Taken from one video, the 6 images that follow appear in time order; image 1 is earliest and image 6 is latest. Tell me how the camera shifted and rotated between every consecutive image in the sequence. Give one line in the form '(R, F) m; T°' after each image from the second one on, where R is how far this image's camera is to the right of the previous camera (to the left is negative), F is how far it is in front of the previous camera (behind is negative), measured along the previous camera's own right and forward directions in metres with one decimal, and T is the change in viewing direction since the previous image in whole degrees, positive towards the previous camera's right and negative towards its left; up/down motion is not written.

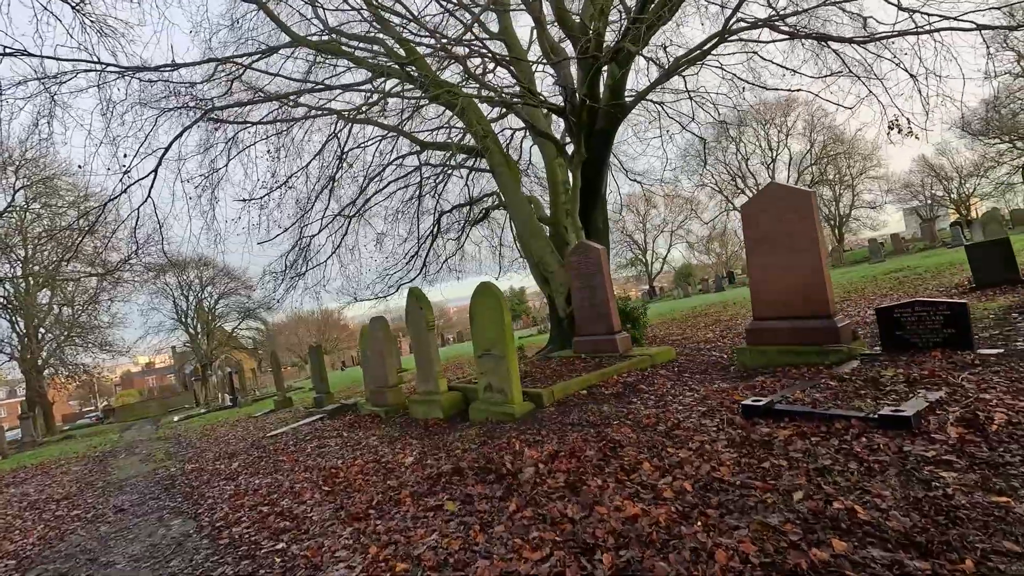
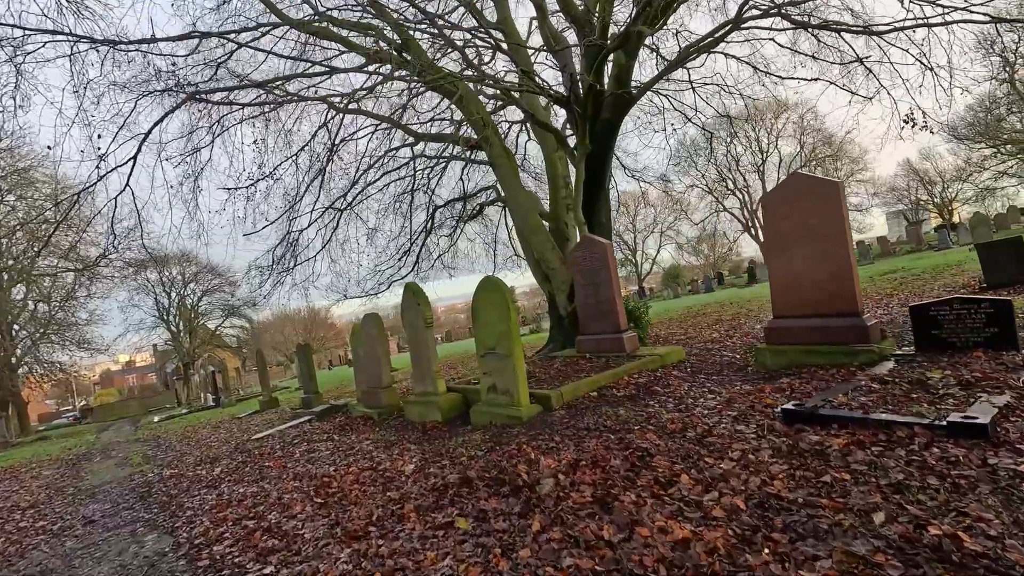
(-0.3, +0.5) m; +1°
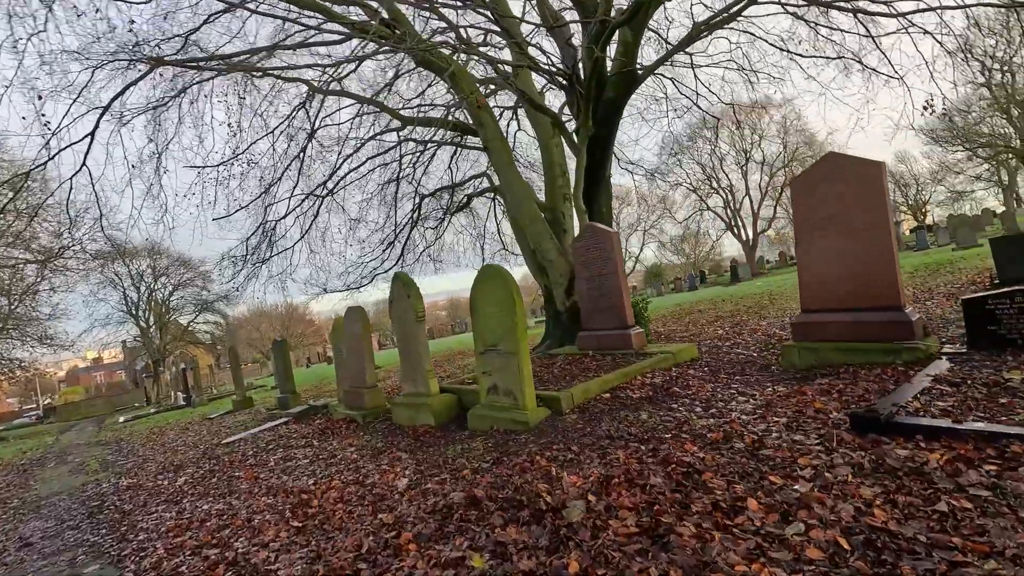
(-0.3, +0.8) m; +2°
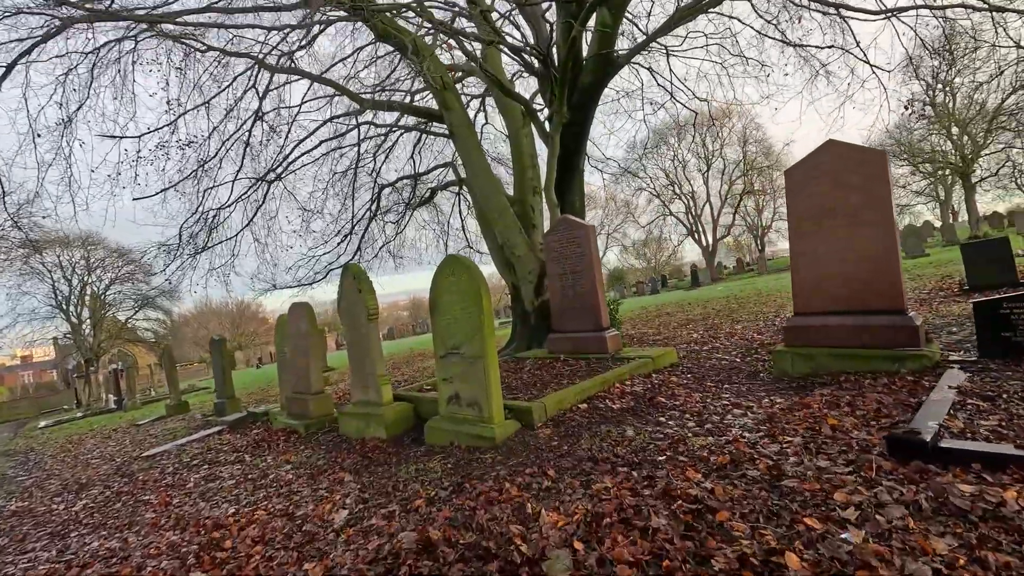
(0.0, +0.8) m; +4°
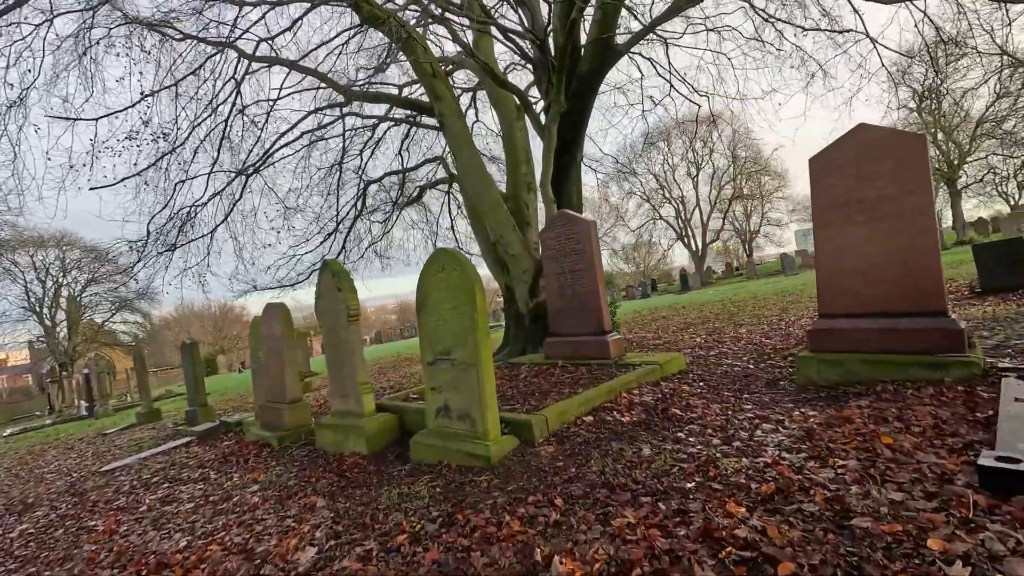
(-0.1, +0.6) m; +1°
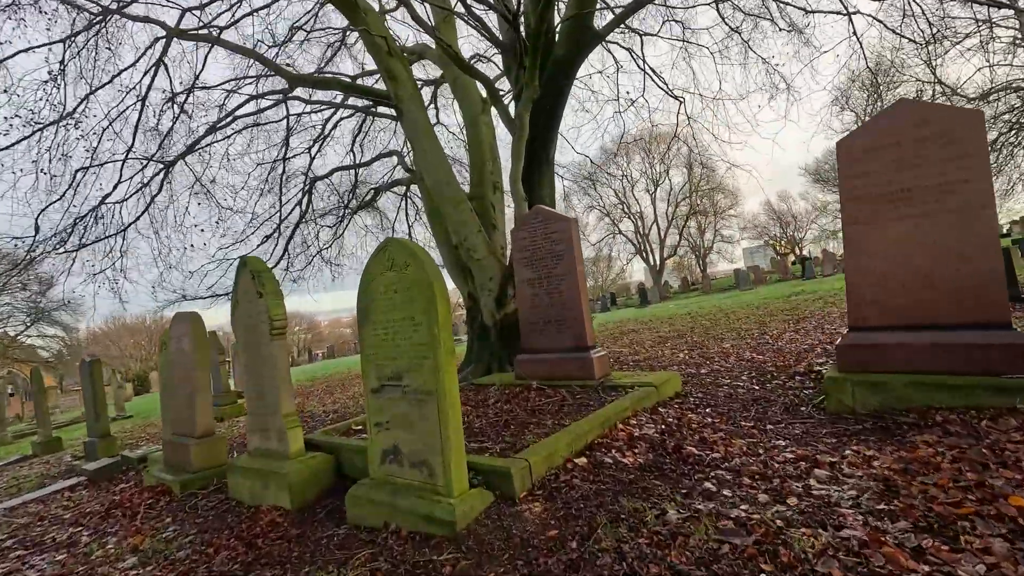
(-0.1, +1.2) m; +5°
